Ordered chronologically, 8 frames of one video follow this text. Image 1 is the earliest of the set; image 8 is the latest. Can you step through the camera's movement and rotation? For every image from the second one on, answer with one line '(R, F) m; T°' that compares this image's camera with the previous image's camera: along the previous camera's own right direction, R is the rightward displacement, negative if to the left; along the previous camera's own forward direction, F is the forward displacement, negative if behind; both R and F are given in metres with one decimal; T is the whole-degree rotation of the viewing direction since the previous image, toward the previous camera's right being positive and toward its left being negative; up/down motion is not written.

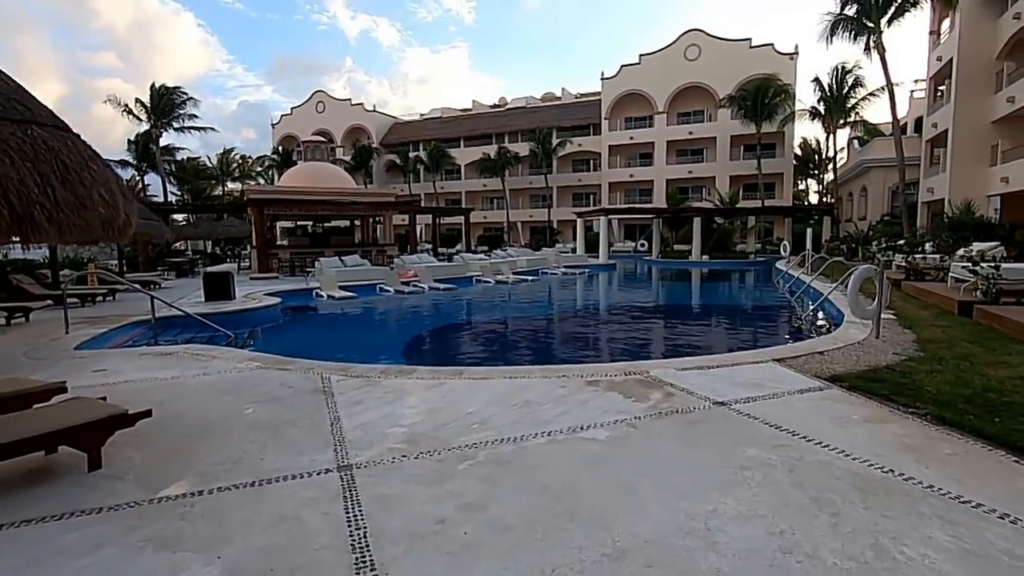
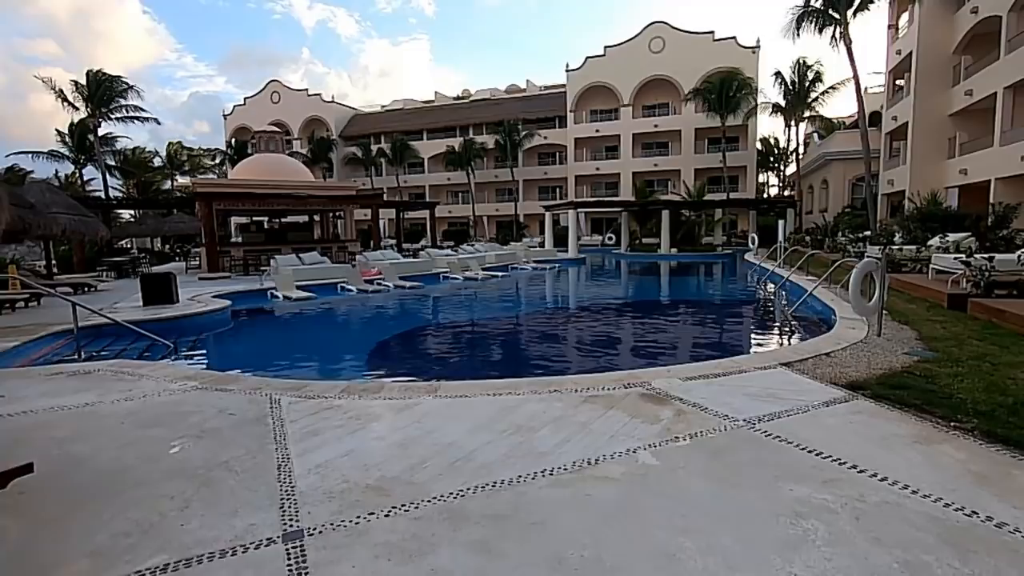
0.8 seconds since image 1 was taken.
(-0.2, +0.8) m; +3°
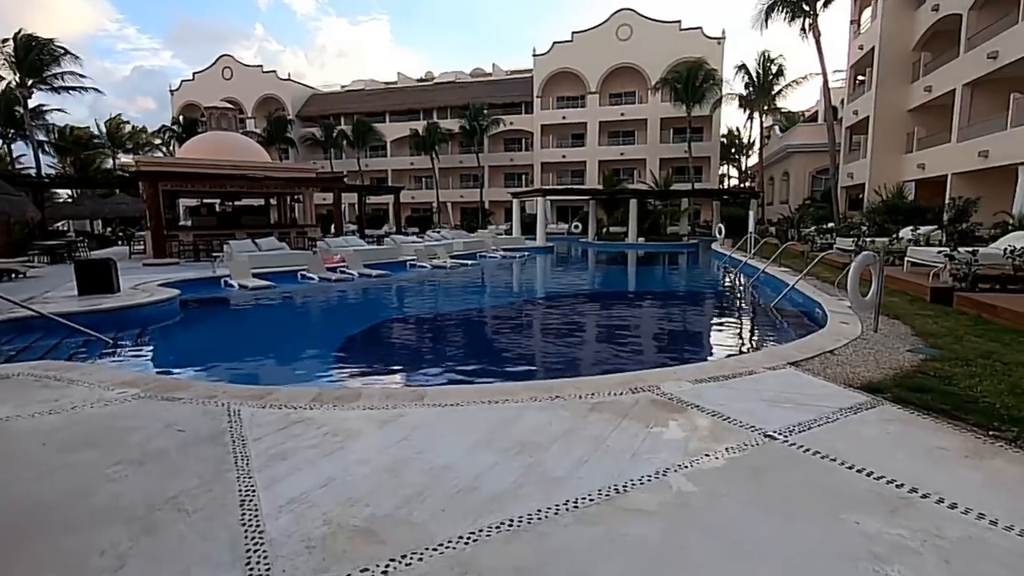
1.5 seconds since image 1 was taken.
(-0.3, +0.6) m; +4°
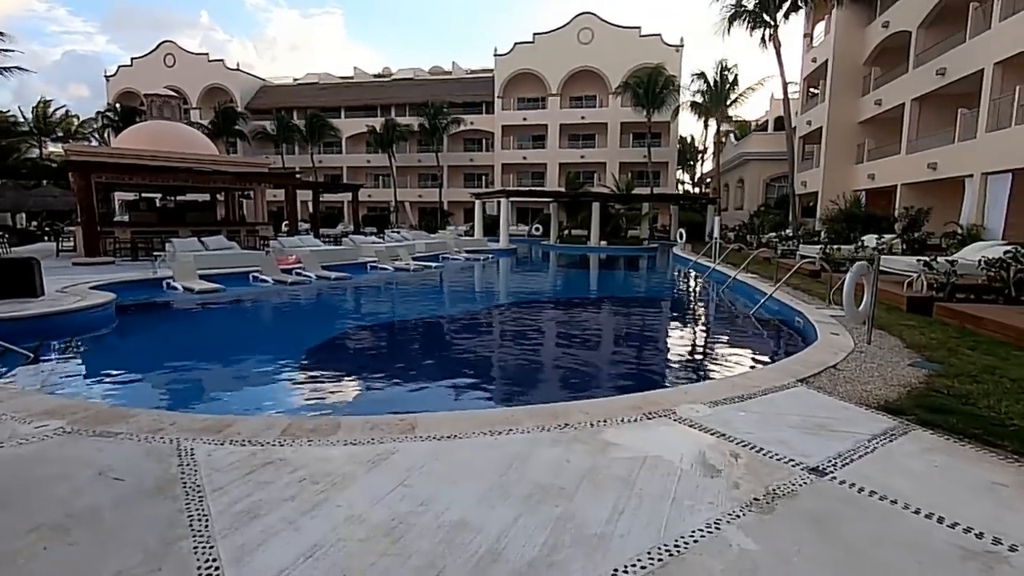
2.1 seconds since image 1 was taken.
(-0.3, +0.6) m; +4°
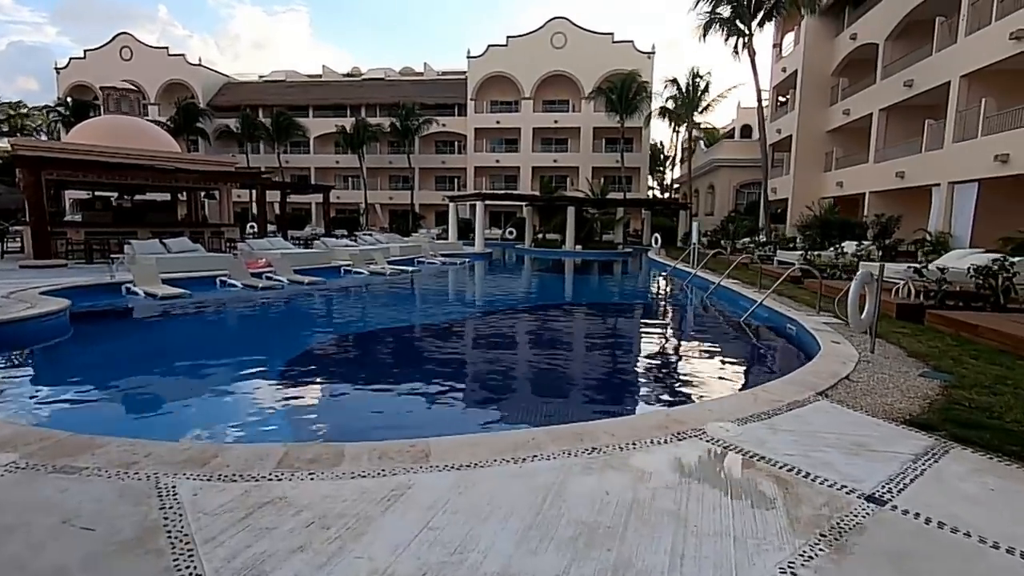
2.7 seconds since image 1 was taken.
(-0.3, +0.4) m; +3°
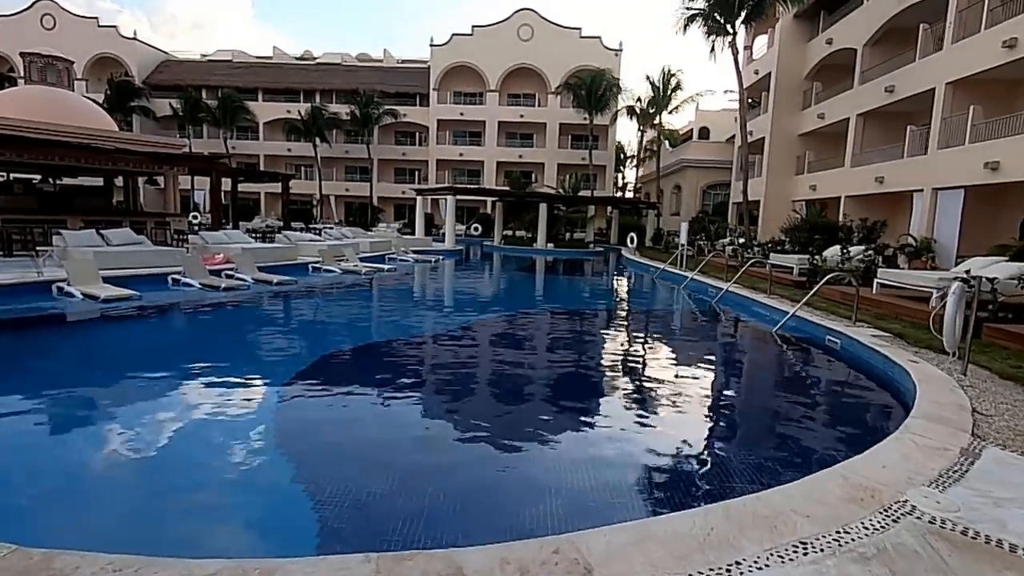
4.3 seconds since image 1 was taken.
(-1.0, +1.3) m; +5°
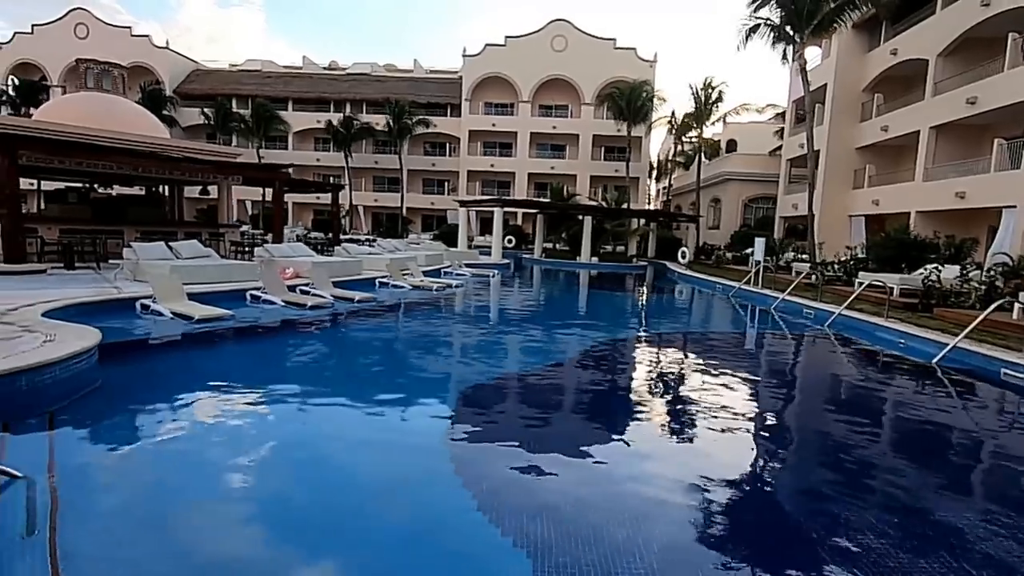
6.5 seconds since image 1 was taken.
(-1.7, +0.8) m; -1°
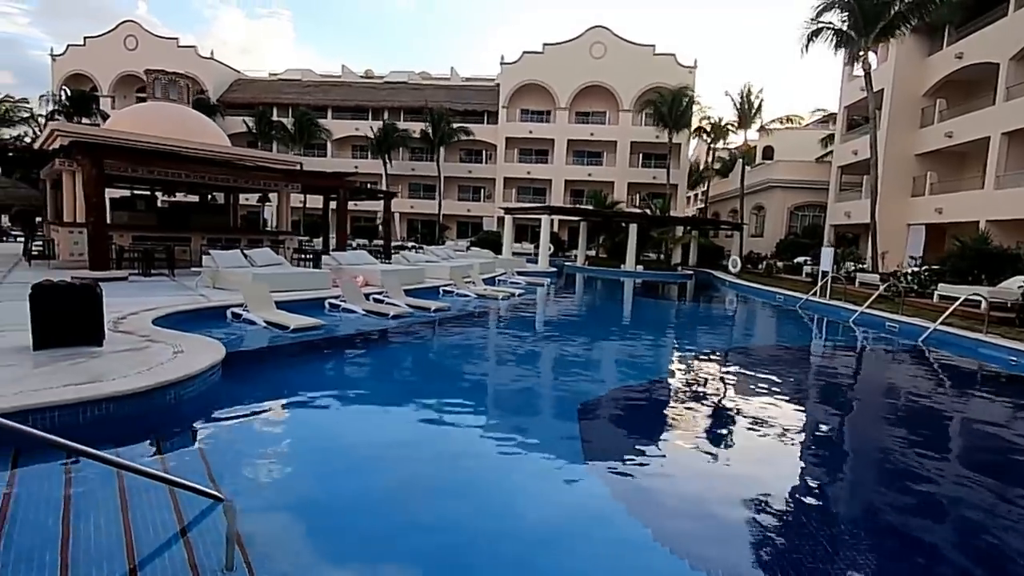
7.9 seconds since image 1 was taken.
(-1.1, +0.2) m; -2°
